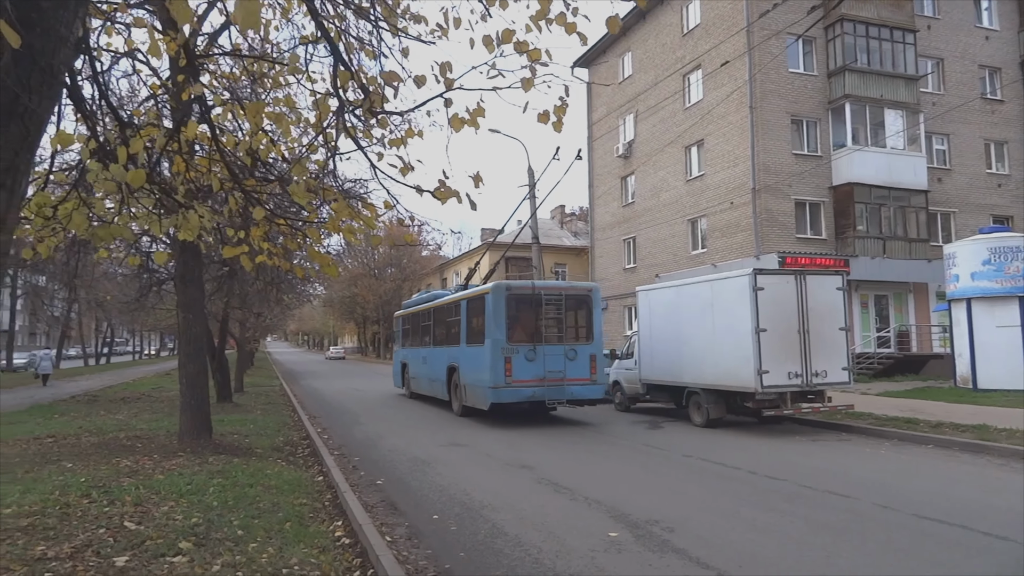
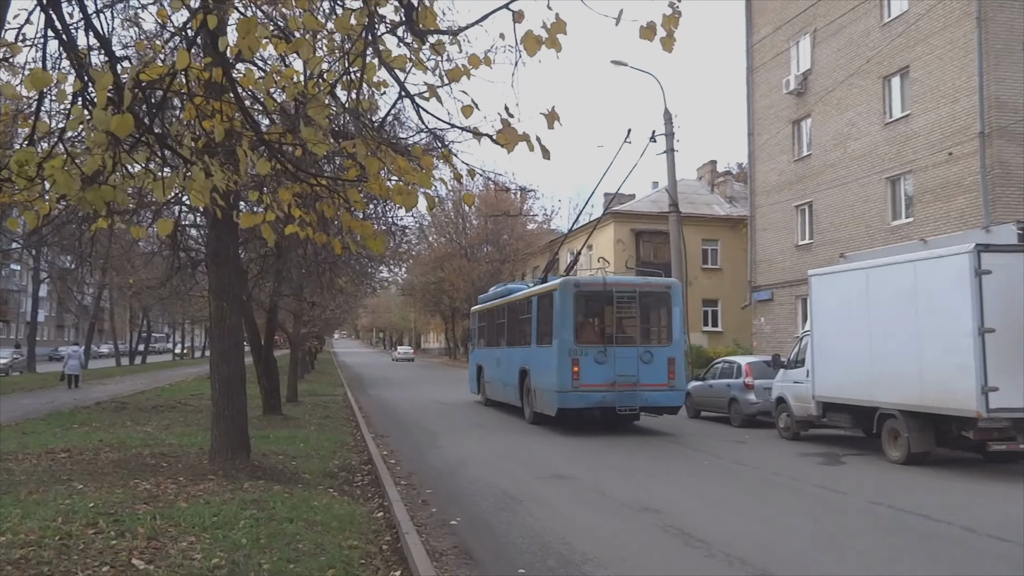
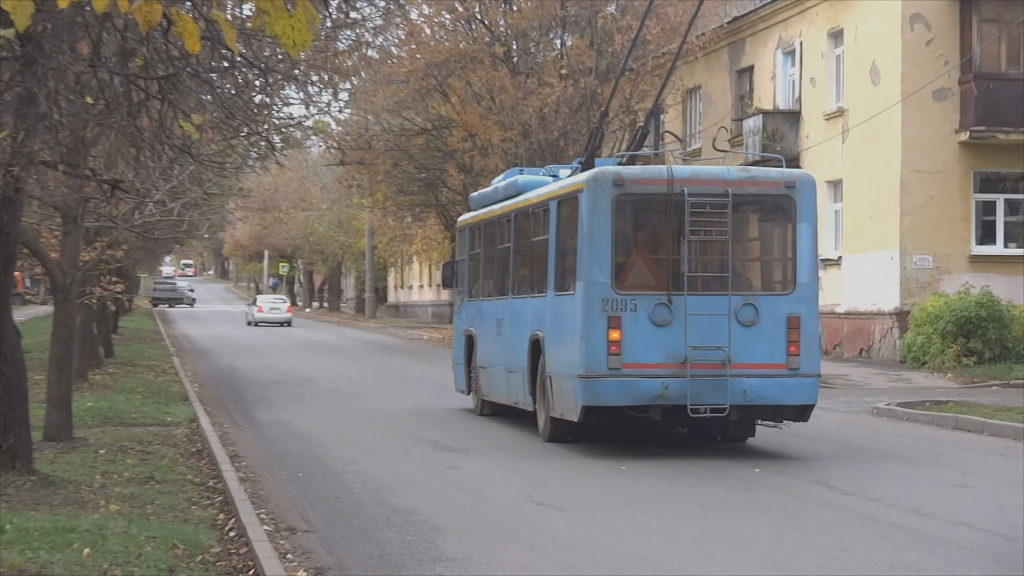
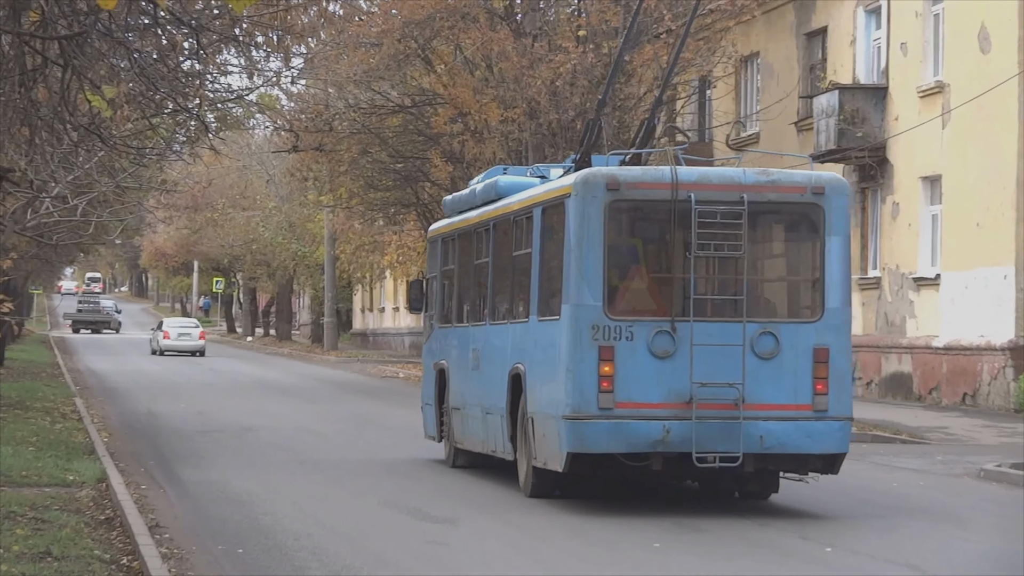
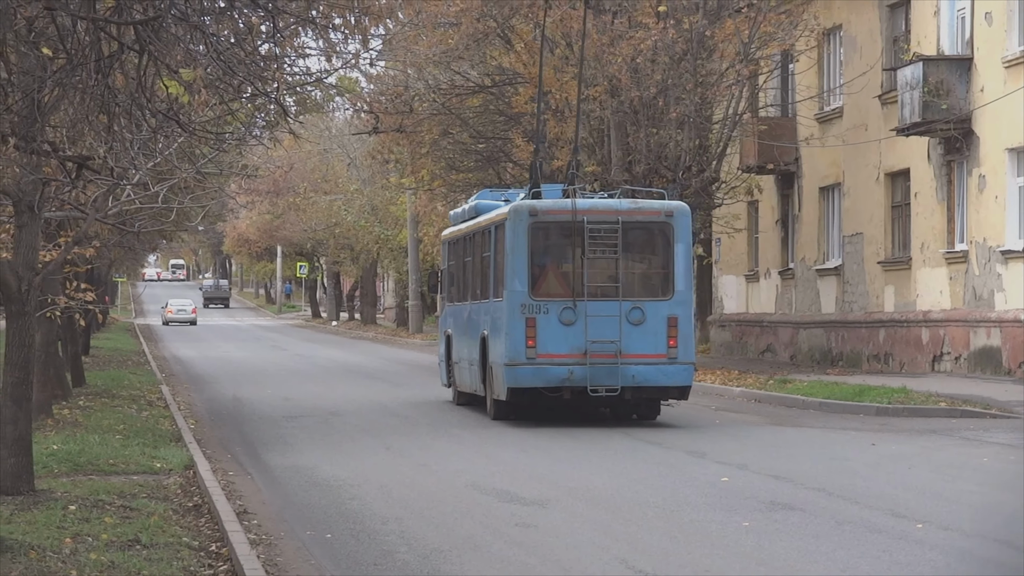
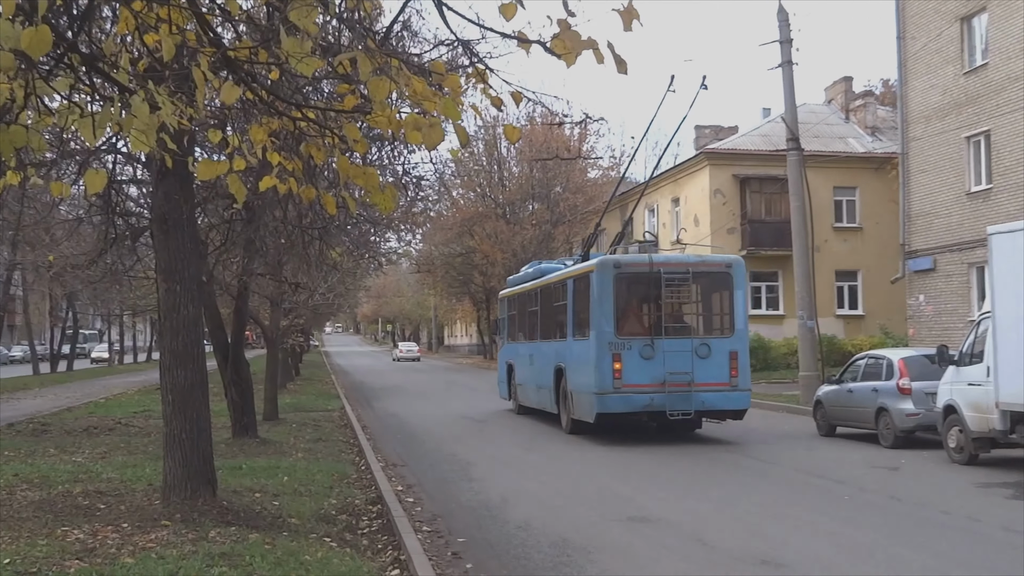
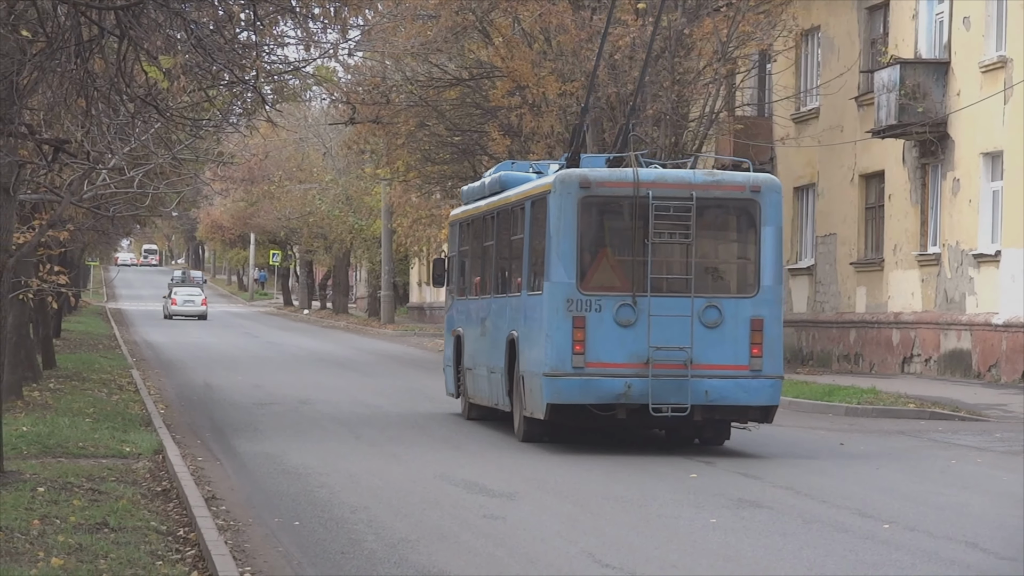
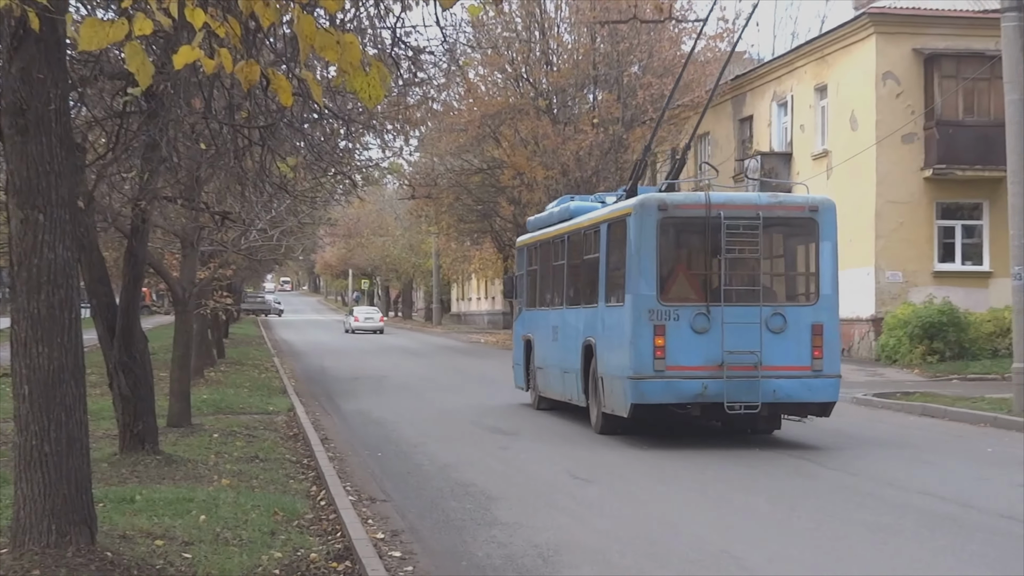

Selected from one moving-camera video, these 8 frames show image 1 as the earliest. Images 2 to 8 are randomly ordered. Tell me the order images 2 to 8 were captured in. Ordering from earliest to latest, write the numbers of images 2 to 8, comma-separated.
2, 6, 8, 3, 4, 7, 5
